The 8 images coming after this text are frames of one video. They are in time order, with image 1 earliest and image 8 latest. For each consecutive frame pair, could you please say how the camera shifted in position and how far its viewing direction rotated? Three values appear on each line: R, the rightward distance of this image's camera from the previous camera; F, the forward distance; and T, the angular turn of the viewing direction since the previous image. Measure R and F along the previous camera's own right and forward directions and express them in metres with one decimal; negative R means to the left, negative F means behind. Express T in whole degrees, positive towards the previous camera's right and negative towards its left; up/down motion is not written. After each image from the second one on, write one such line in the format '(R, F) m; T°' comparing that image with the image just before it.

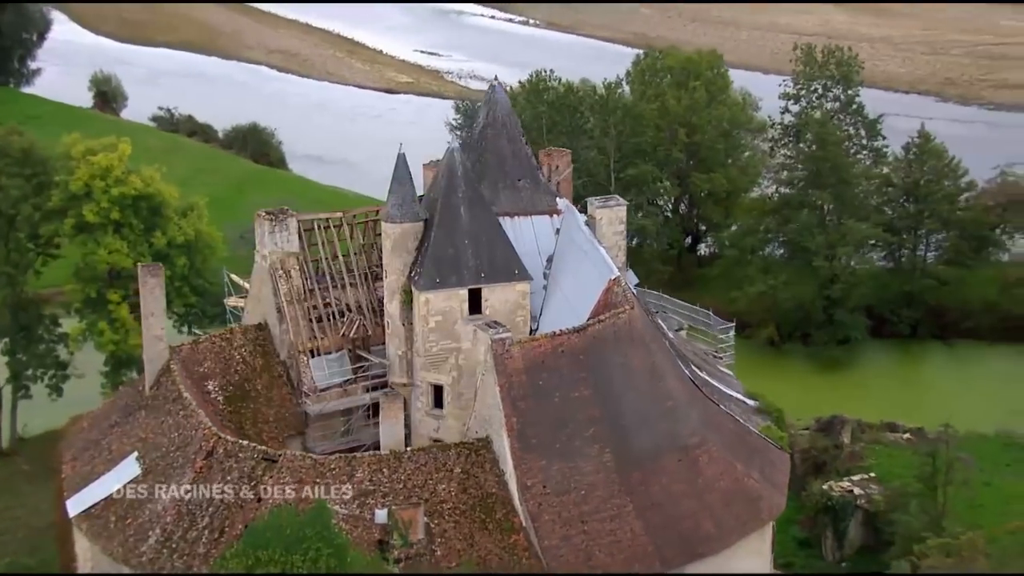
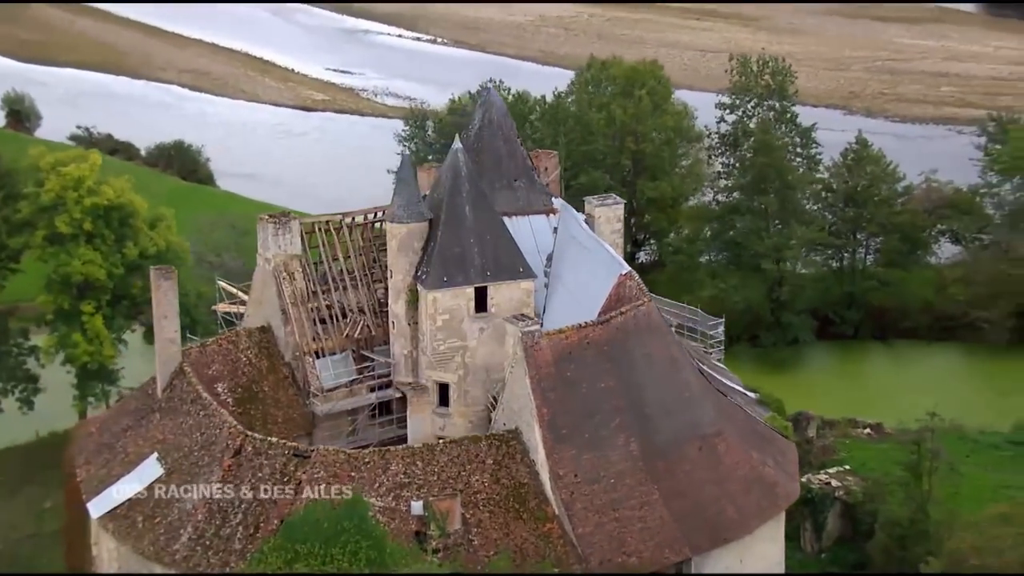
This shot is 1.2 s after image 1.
(-2.1, -0.4) m; +4°
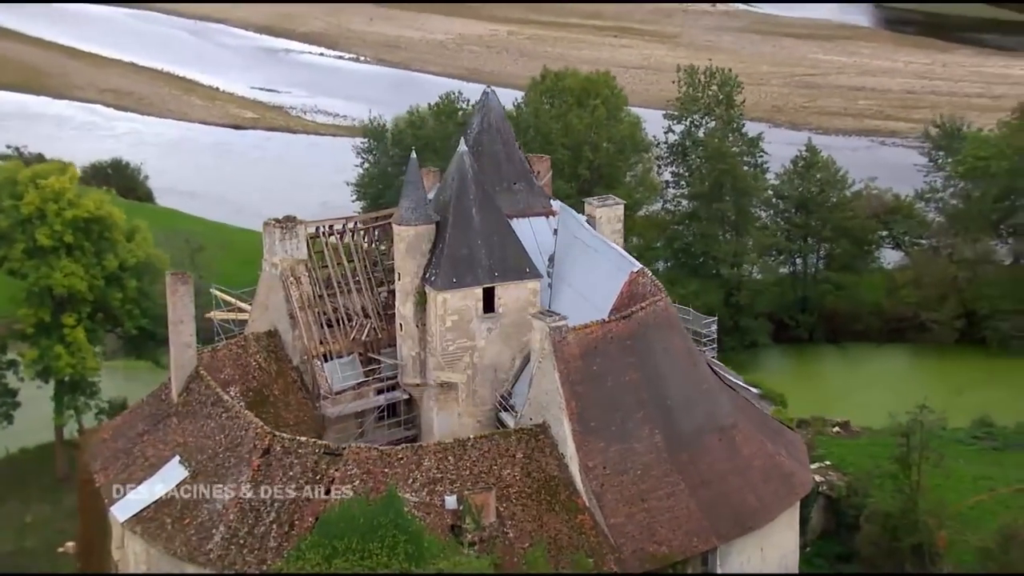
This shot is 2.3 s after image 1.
(-1.8, -0.3) m; +3°
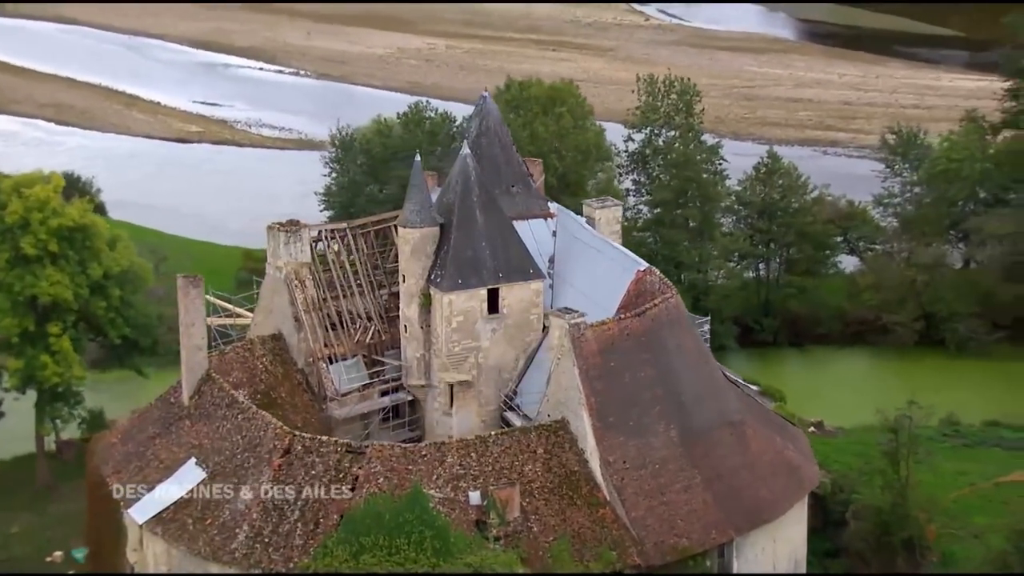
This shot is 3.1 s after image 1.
(-1.4, -0.3) m; +3°
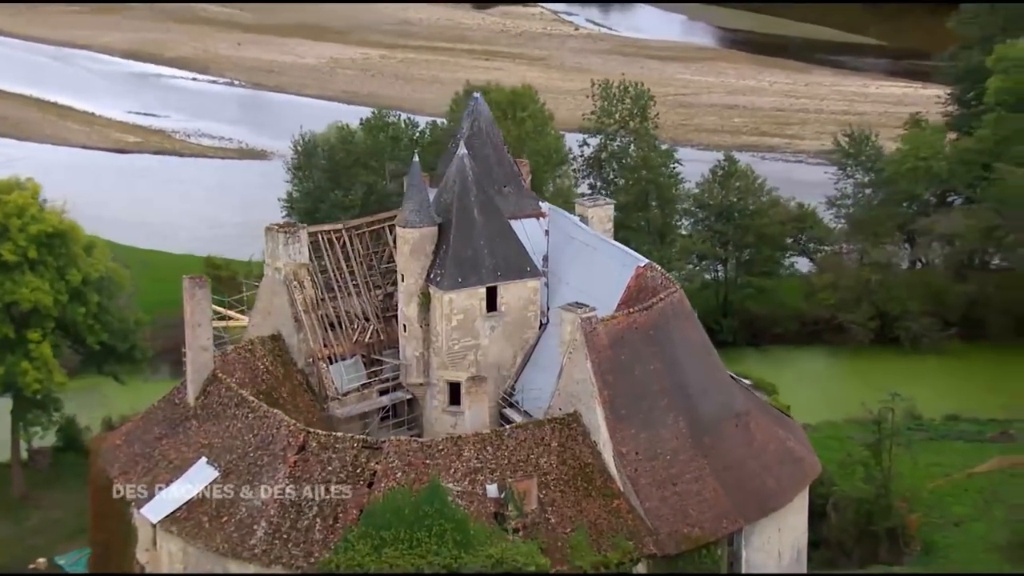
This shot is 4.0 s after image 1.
(-1.4, -0.3) m; +3°
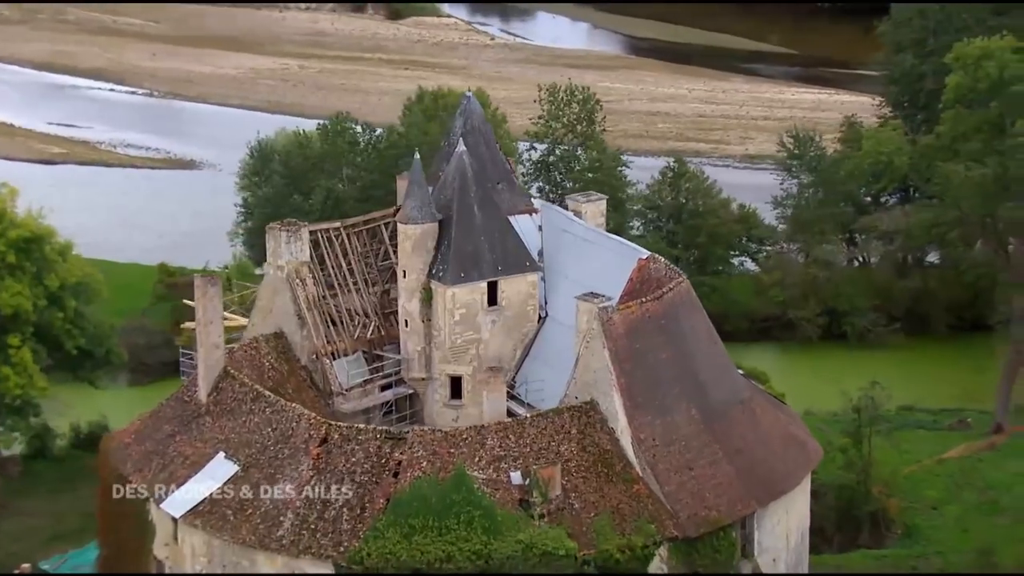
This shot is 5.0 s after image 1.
(-1.7, -0.4) m; +3°
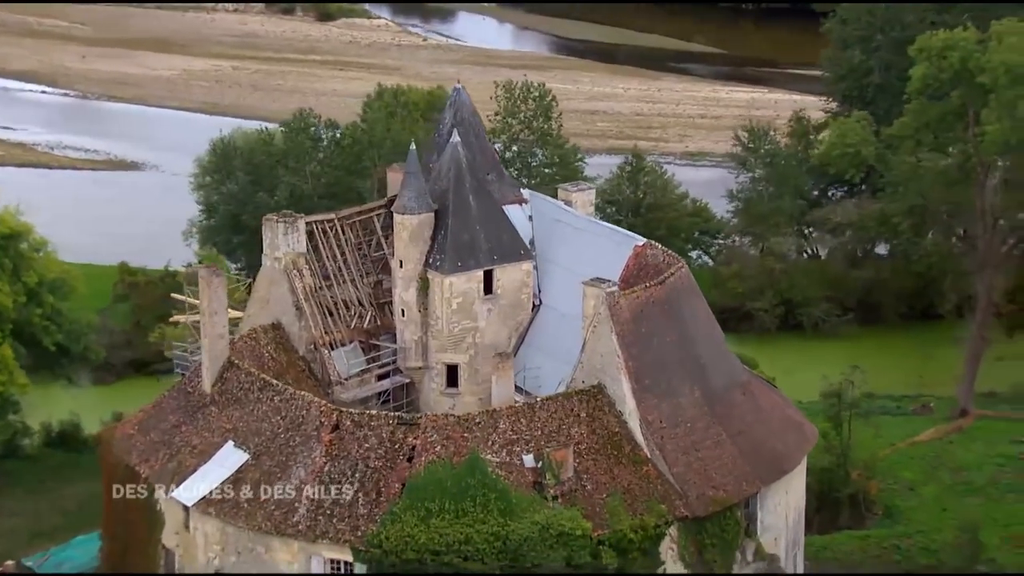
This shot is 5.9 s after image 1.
(-1.3, -0.3) m; +3°
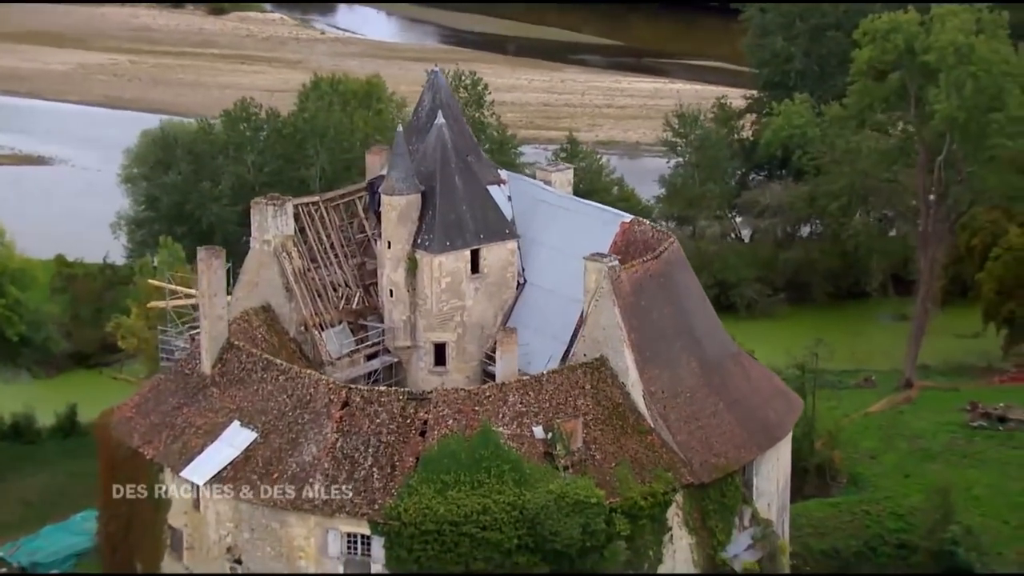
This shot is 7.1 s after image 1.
(-1.9, -0.4) m; +4°
